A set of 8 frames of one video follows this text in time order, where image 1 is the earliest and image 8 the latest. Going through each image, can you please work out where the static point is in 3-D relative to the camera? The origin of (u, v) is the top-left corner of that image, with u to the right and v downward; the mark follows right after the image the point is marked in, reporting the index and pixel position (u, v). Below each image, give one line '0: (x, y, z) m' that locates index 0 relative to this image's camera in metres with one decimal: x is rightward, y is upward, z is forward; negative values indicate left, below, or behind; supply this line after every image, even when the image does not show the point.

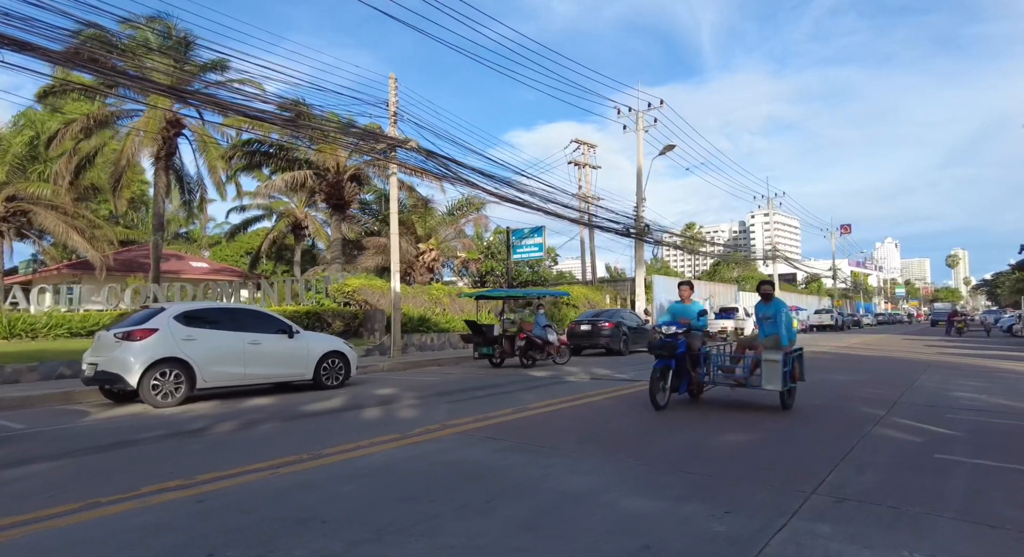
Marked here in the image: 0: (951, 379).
0: (+8.7, -2.0, +11.7) m
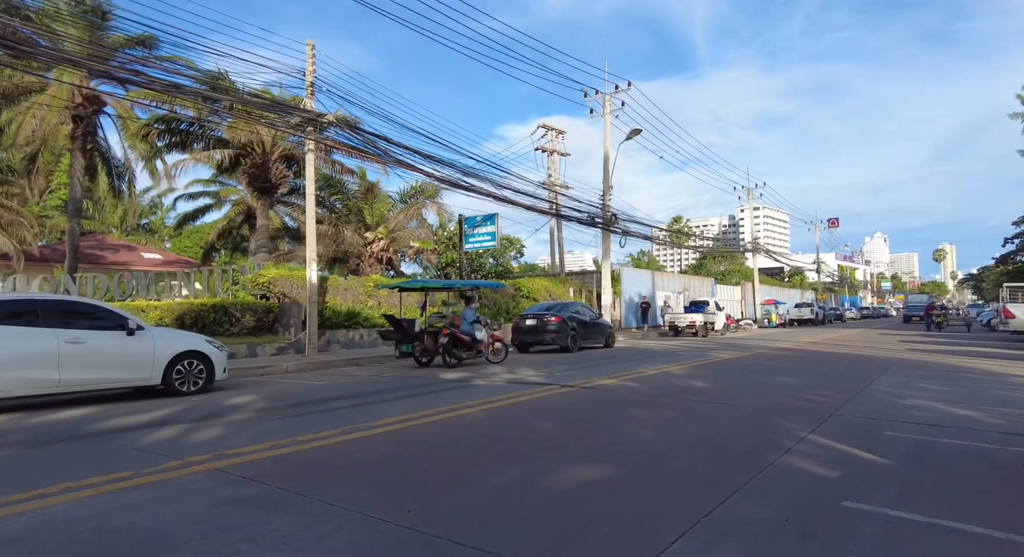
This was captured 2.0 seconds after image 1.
0: (+6.9, -1.8, +10.3) m
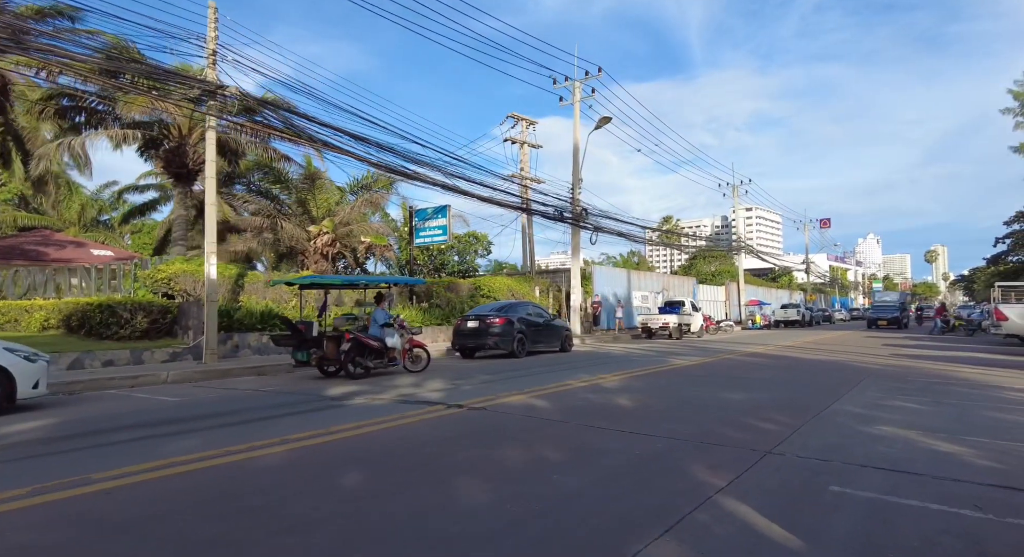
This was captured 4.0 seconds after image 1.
0: (+5.3, -1.7, +8.5) m
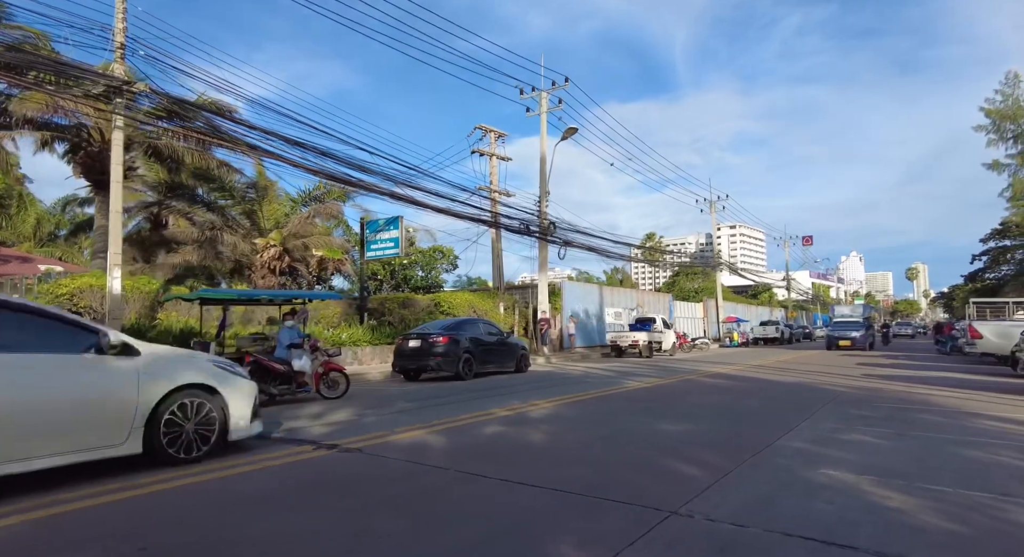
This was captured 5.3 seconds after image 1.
0: (+4.1, -1.9, +7.4) m
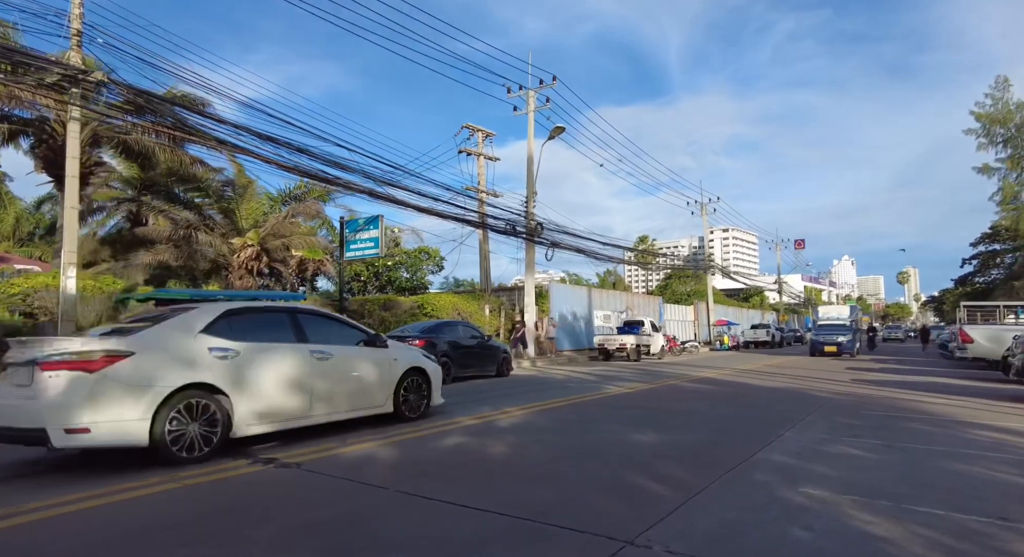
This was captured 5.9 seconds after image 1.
0: (+3.6, -1.9, +6.9) m
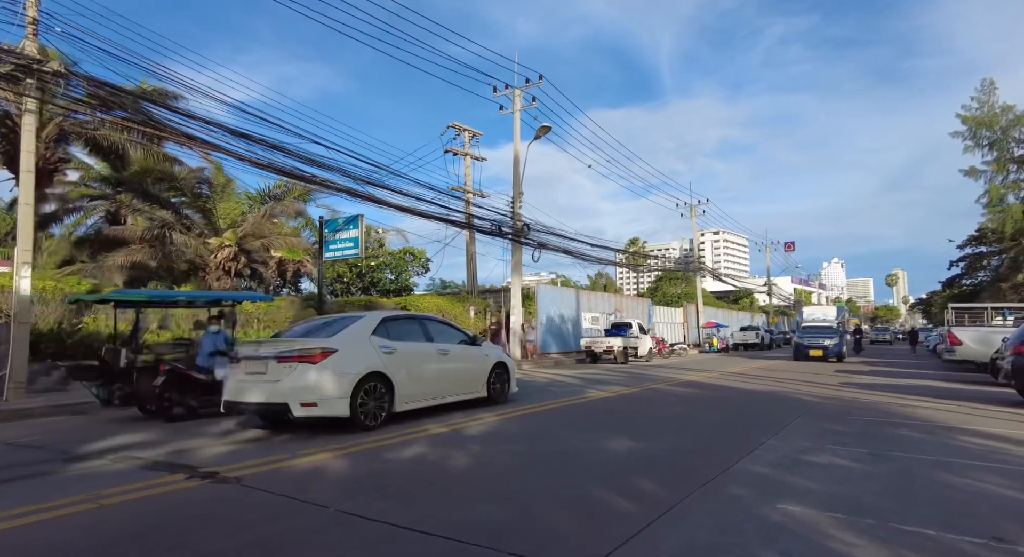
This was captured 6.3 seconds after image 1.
0: (+3.3, -1.9, +6.5) m
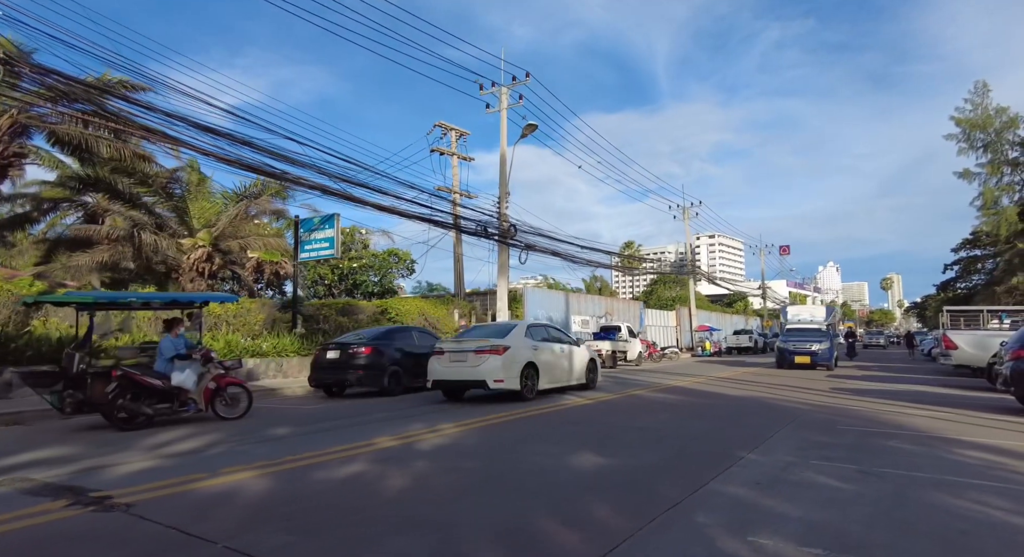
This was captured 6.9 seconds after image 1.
0: (+2.8, -1.9, +5.9) m
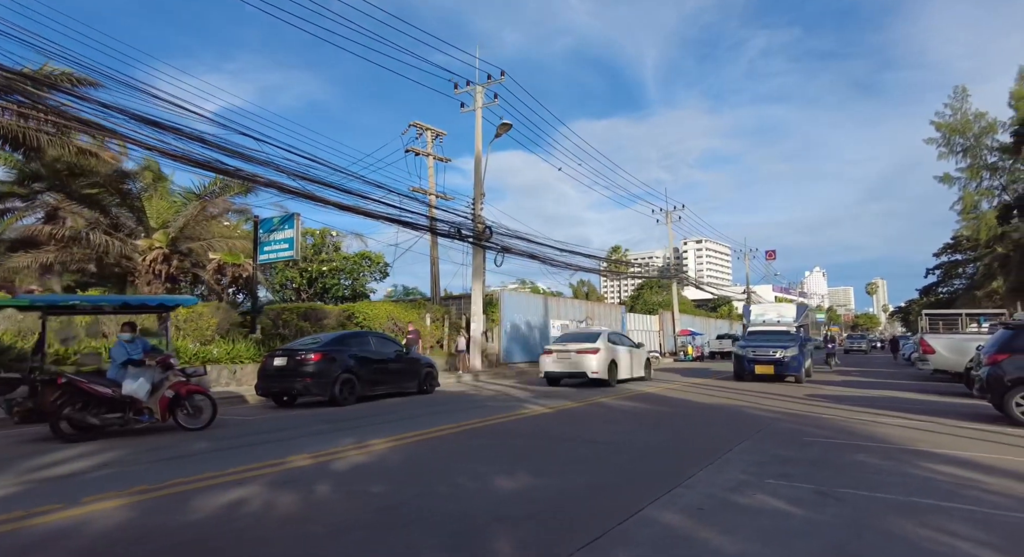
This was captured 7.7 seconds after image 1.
0: (+2.0, -1.9, +5.3) m
